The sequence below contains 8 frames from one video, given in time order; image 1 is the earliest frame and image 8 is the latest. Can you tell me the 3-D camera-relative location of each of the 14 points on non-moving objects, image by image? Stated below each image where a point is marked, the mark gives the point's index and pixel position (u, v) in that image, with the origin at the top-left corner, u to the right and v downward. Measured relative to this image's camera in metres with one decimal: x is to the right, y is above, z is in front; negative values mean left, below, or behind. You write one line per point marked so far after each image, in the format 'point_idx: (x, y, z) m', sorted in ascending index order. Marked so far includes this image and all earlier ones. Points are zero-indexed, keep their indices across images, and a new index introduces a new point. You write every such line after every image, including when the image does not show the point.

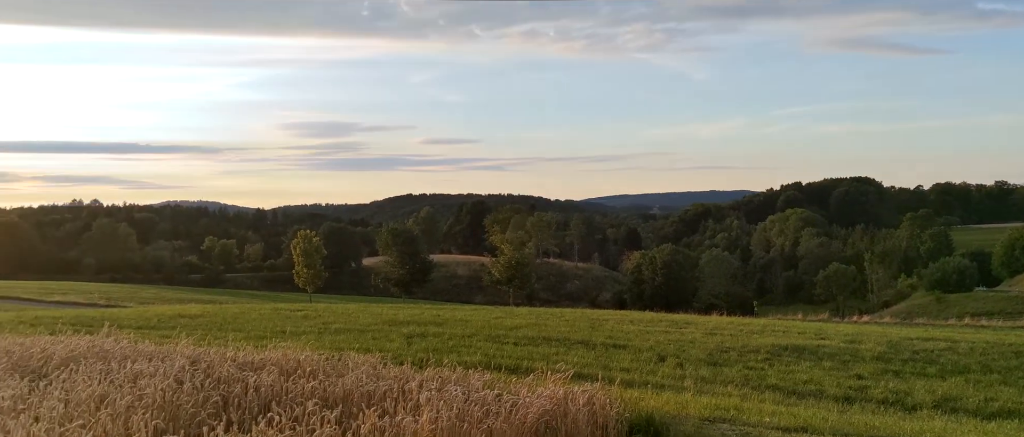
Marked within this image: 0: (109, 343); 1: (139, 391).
0: (-4.6, -1.5, +9.0) m
1: (-2.9, -1.3, +6.0) m
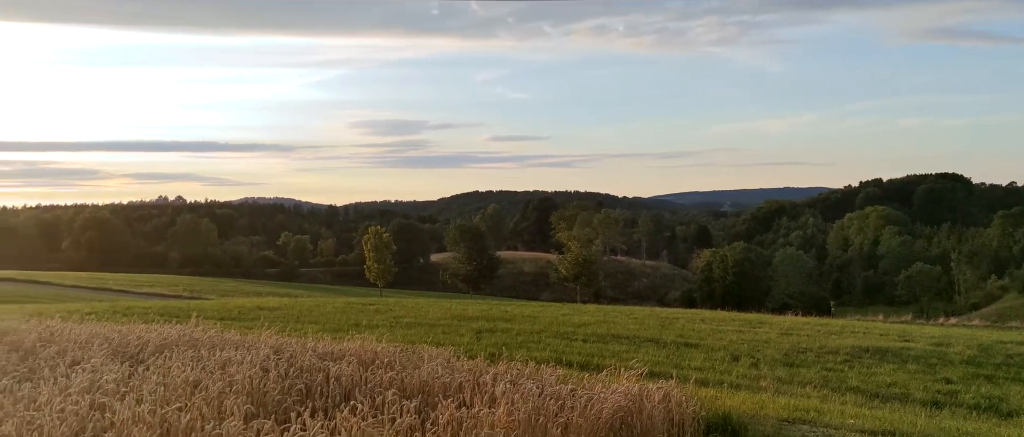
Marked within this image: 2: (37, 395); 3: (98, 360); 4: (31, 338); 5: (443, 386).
0: (-3.7, -1.4, +9.4) m
1: (-2.3, -1.3, +6.3) m
2: (-3.3, -1.2, +5.4) m
3: (-3.8, -1.3, +7.1) m
4: (-5.3, -1.3, +8.5) m
5: (-0.6, -1.5, +6.7) m
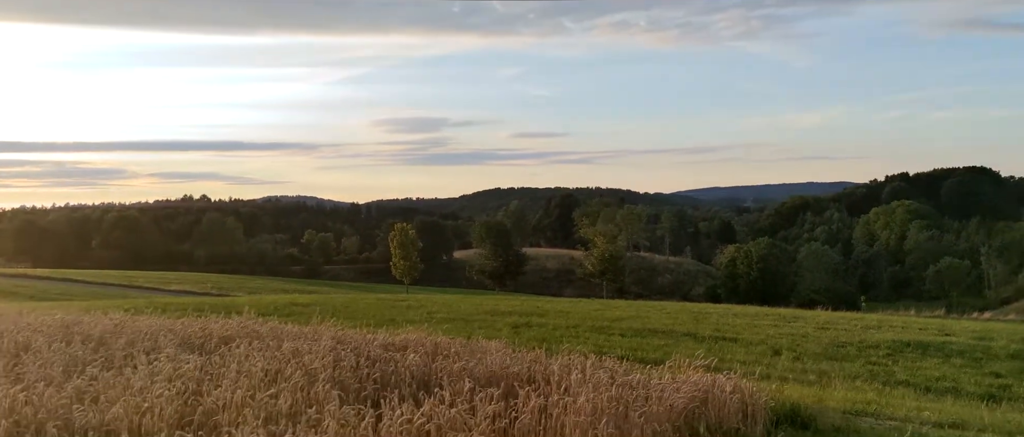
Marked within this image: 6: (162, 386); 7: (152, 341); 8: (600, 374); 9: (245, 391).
0: (-3.1, -1.3, +9.5) m
1: (-1.7, -1.2, +6.3) m
2: (-2.8, -1.2, +5.5) m
3: (-3.2, -1.2, +7.2) m
4: (-4.6, -1.3, +8.6) m
5: (0.0, -1.4, +6.7) m
6: (-2.4, -1.1, +5.3) m
7: (-3.7, -1.3, +8.0) m
8: (+0.8, -1.4, +6.9) m
9: (-1.7, -1.1, +5.0) m
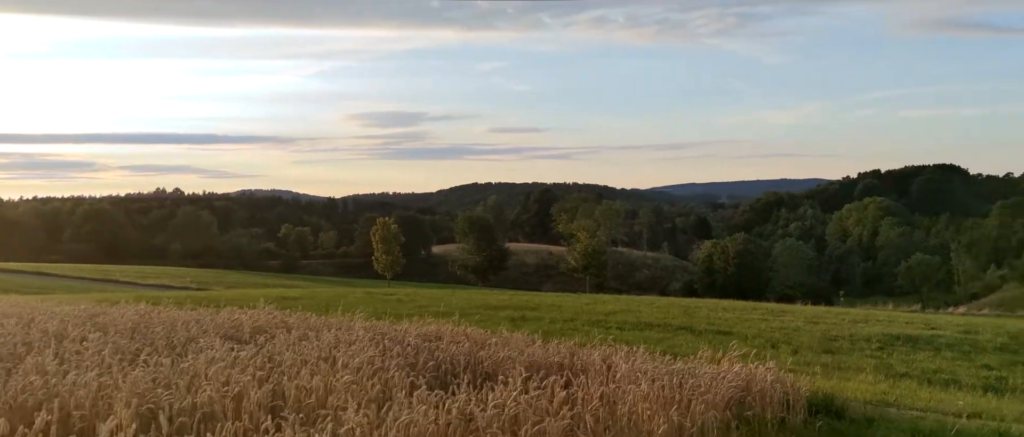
0: (-2.8, -1.2, +9.5) m
1: (-1.3, -1.1, +6.3) m
2: (-2.3, -1.1, +5.5) m
3: (-2.8, -1.2, +7.2) m
4: (-4.3, -1.2, +8.6) m
5: (+0.4, -1.3, +6.8) m
6: (-1.9, -1.1, +5.3) m
7: (-3.3, -1.2, +7.9) m
8: (+1.2, -1.3, +7.0) m
9: (-1.3, -1.1, +5.0) m
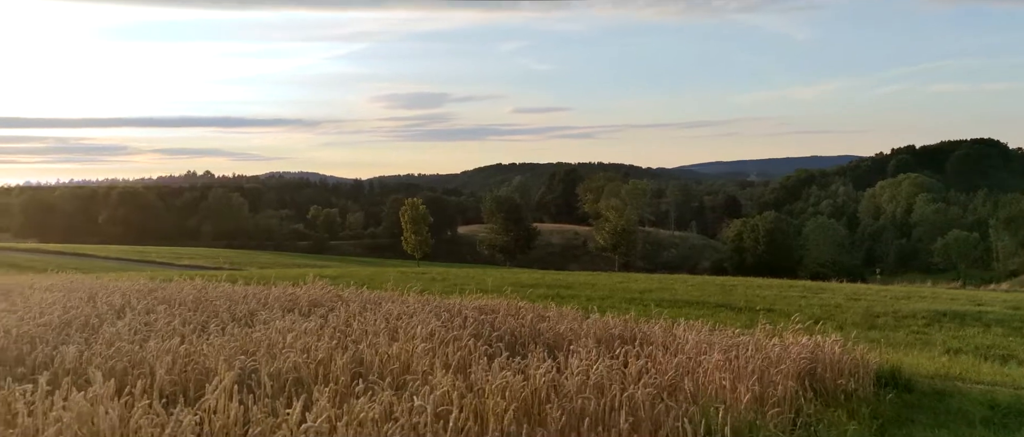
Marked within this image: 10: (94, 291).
0: (-2.1, -0.9, +9.5) m
1: (-0.7, -0.9, +6.3) m
2: (-1.8, -0.9, +5.6) m
3: (-2.2, -0.9, +7.2) m
4: (-3.7, -0.9, +8.7) m
5: (+1.0, -1.1, +6.8) m
6: (-1.4, -0.9, +5.4) m
7: (-2.7, -0.9, +8.0) m
8: (+1.7, -1.1, +7.0) m
9: (-0.8, -0.9, +5.0) m
10: (-5.0, -0.9, +9.1) m
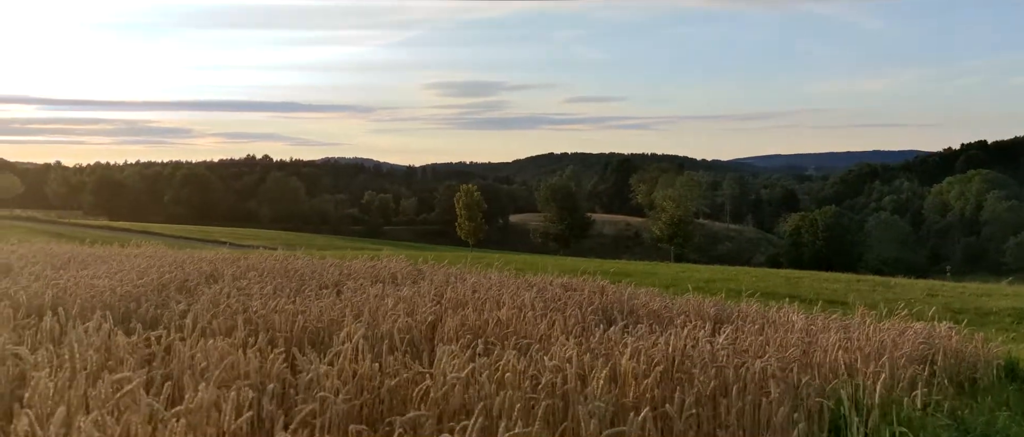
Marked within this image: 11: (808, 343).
0: (-1.1, -0.6, +9.5) m
1: (+0.1, -0.6, +6.2) m
2: (-1.0, -0.6, +5.5) m
3: (-1.3, -0.6, +7.2) m
4: (-2.7, -0.5, +8.7) m
5: (+1.8, -0.8, +6.5) m
6: (-0.7, -0.6, +5.2) m
7: (-1.8, -0.6, +8.0) m
8: (+2.5, -0.9, +6.6) m
9: (-0.1, -0.6, +4.9) m
10: (-4.0, -0.5, +9.2) m
11: (+2.0, -0.8, +5.2) m
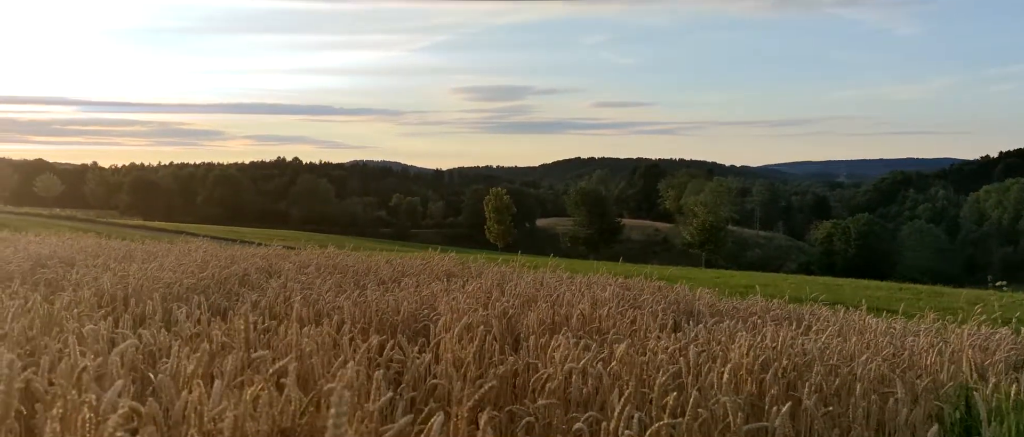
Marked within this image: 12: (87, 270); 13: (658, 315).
0: (-0.5, -0.6, +9.3) m
1: (+0.6, -0.6, +6.0) m
2: (-0.5, -0.6, +5.4) m
3: (-0.8, -0.6, +7.0) m
4: (-2.1, -0.5, +8.6) m
5: (+2.3, -0.8, +6.3) m
6: (-0.1, -0.6, +5.1) m
7: (-1.2, -0.6, +7.9) m
8: (+3.1, -0.9, +6.4) m
9: (+0.4, -0.6, +4.7) m
10: (-3.3, -0.4, +9.2) m
11: (+2.5, -0.8, +5.0) m
12: (-3.4, -0.4, +6.2) m
13: (+1.1, -0.7, +5.1) m
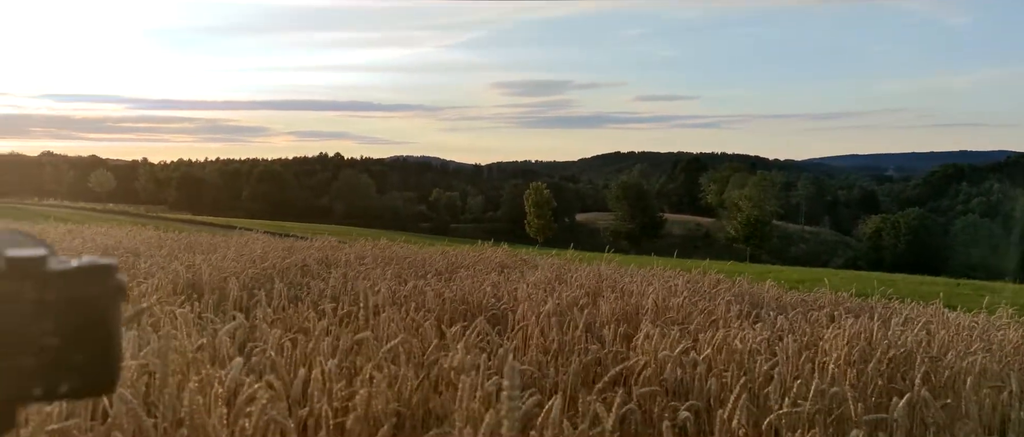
0: (+0.2, -0.5, +9.3) m
1: (+1.1, -0.5, +5.9) m
2: (-0.1, -0.5, +5.3) m
3: (-0.2, -0.5, +7.0) m
4: (-1.5, -0.4, +8.6) m
5: (+2.8, -0.7, +6.1) m
6: (+0.3, -0.5, +5.0) m
7: (-0.6, -0.5, +7.9) m
8: (+3.6, -0.8, +6.2) m
9: (+0.8, -0.5, +4.6) m
10: (-2.7, -0.3, +9.3) m
11: (+3.0, -0.7, +4.7) m
12: (-2.9, -0.3, +6.3) m
13: (+1.5, -0.6, +5.0) m
